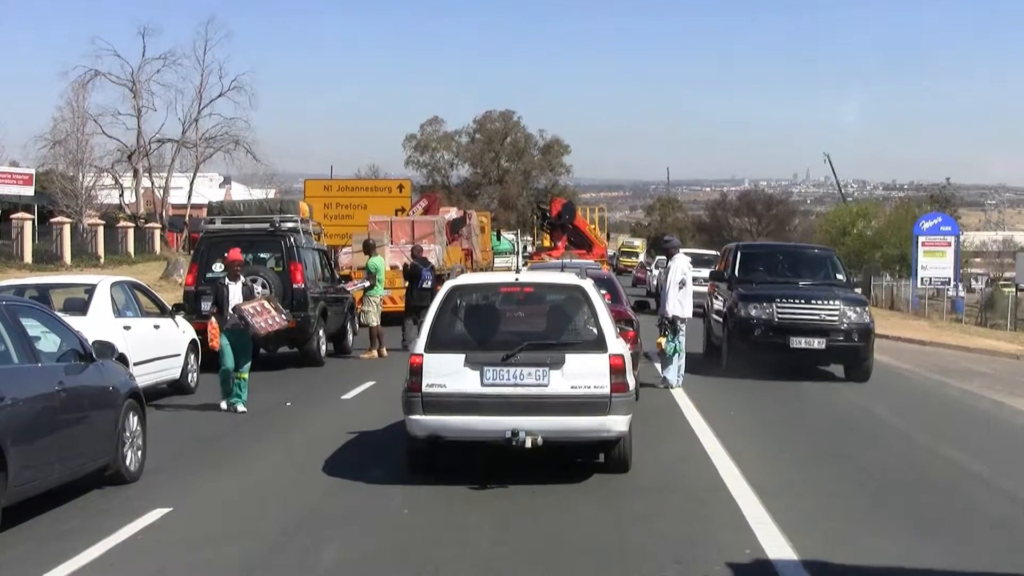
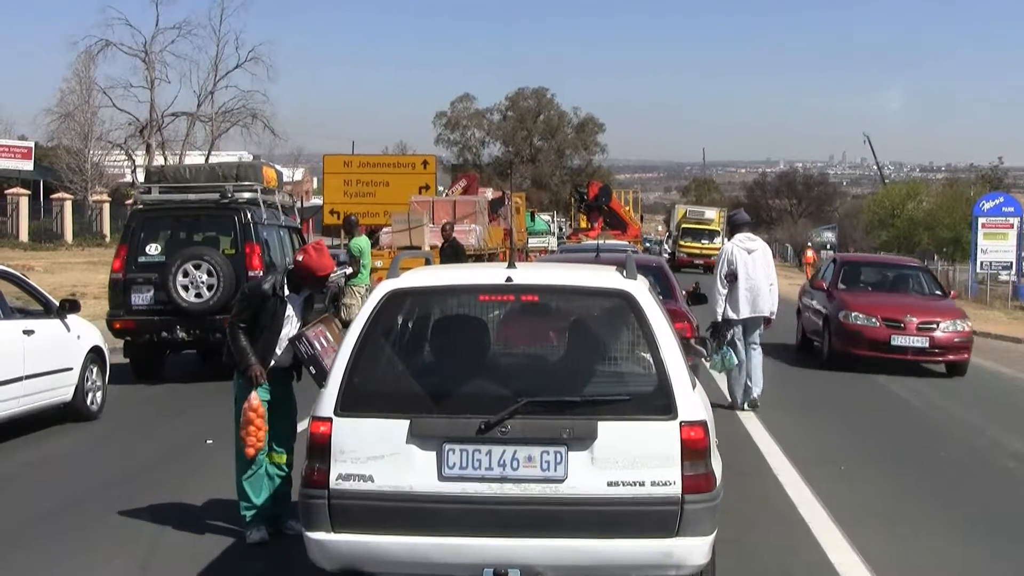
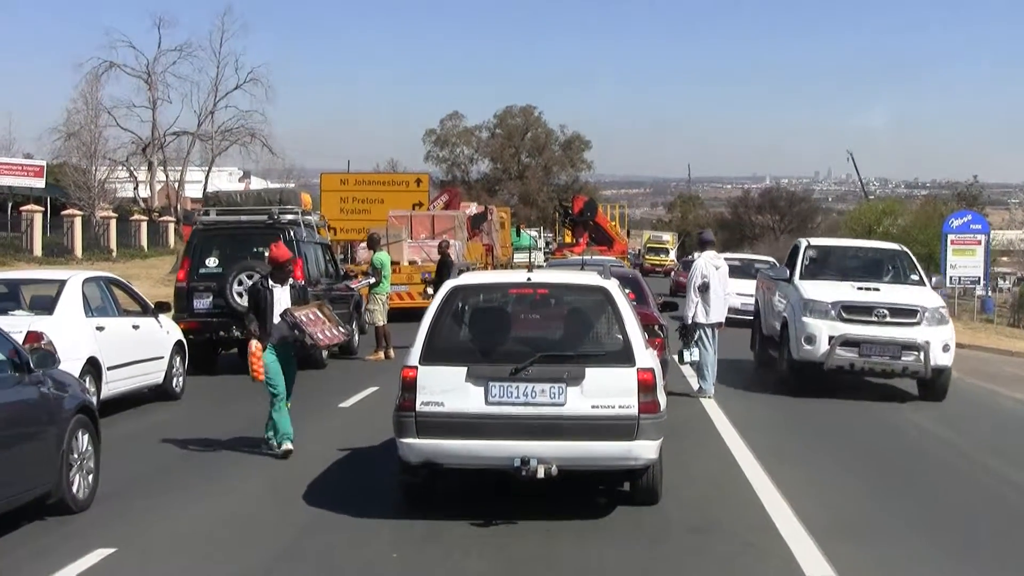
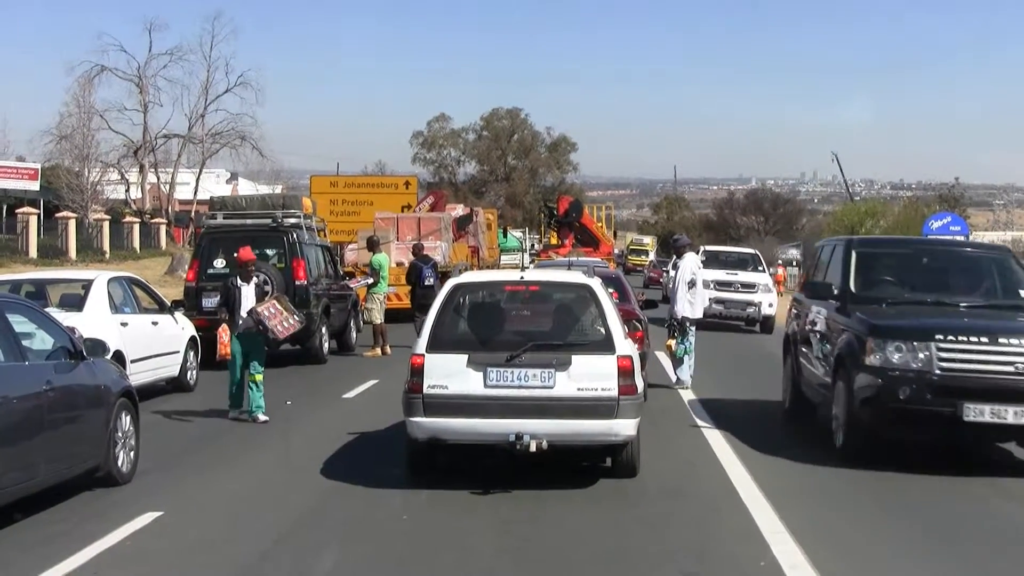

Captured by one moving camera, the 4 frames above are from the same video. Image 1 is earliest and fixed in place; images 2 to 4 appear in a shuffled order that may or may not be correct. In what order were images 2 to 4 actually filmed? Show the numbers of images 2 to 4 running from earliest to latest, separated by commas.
4, 3, 2
